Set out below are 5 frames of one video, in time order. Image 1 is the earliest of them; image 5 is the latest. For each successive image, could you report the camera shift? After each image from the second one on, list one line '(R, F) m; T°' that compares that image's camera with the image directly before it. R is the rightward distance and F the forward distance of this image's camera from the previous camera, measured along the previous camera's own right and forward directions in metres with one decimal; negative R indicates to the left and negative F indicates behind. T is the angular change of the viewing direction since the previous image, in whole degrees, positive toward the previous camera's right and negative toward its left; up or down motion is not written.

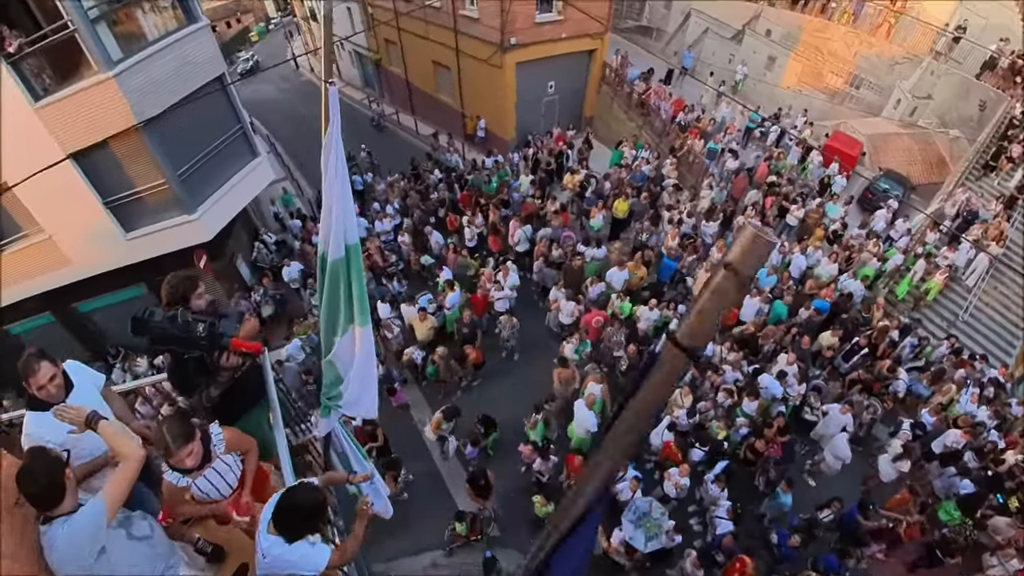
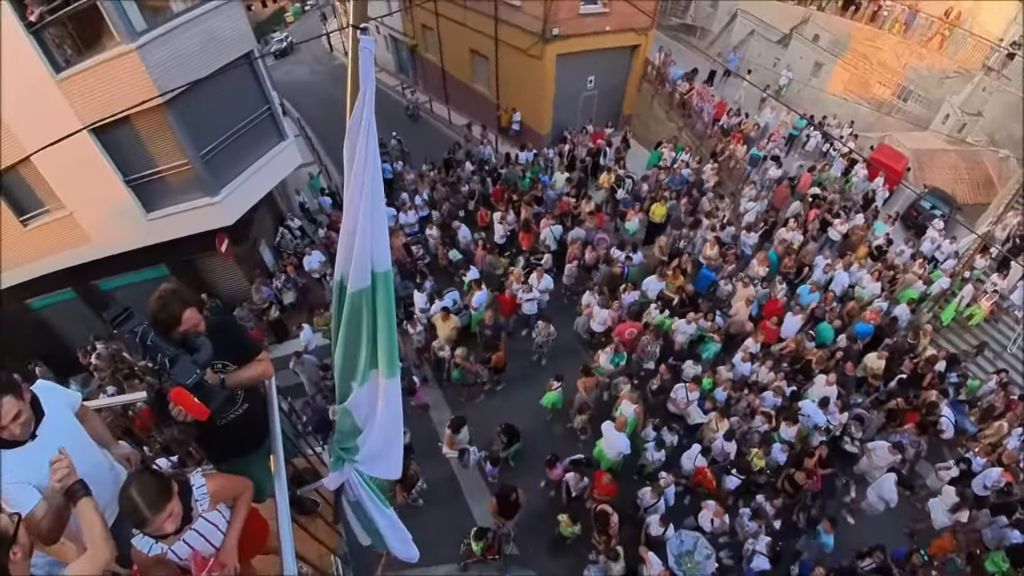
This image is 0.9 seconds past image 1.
(-0.1, +0.6) m; -1°
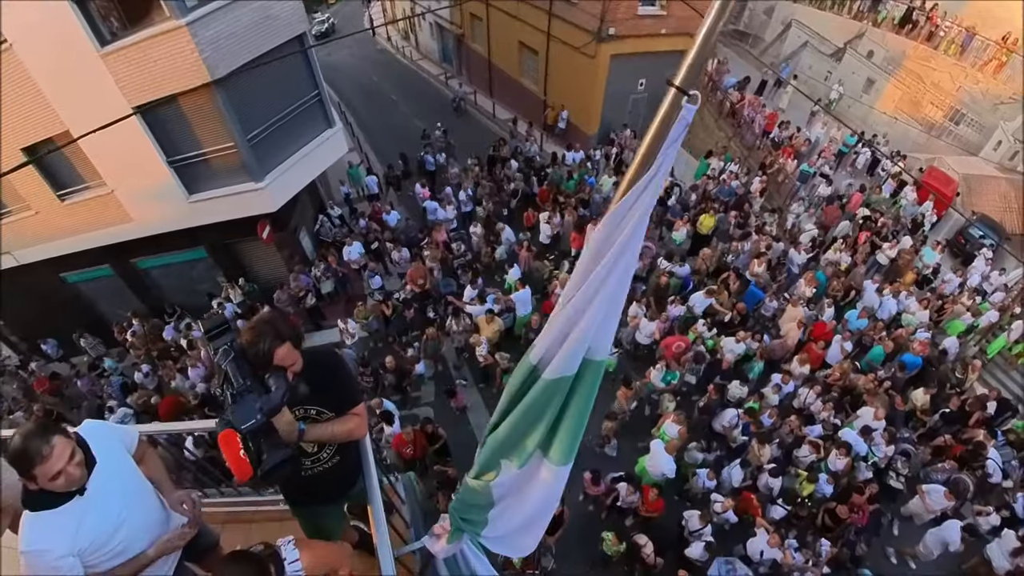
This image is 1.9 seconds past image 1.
(-0.3, +0.3) m; -1°
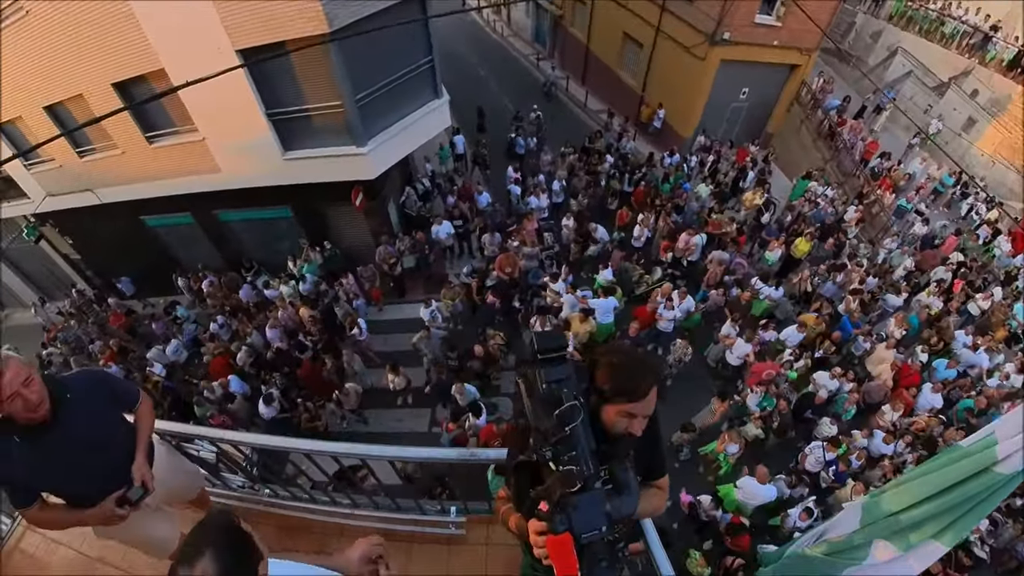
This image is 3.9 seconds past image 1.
(-0.7, +0.4) m; -2°
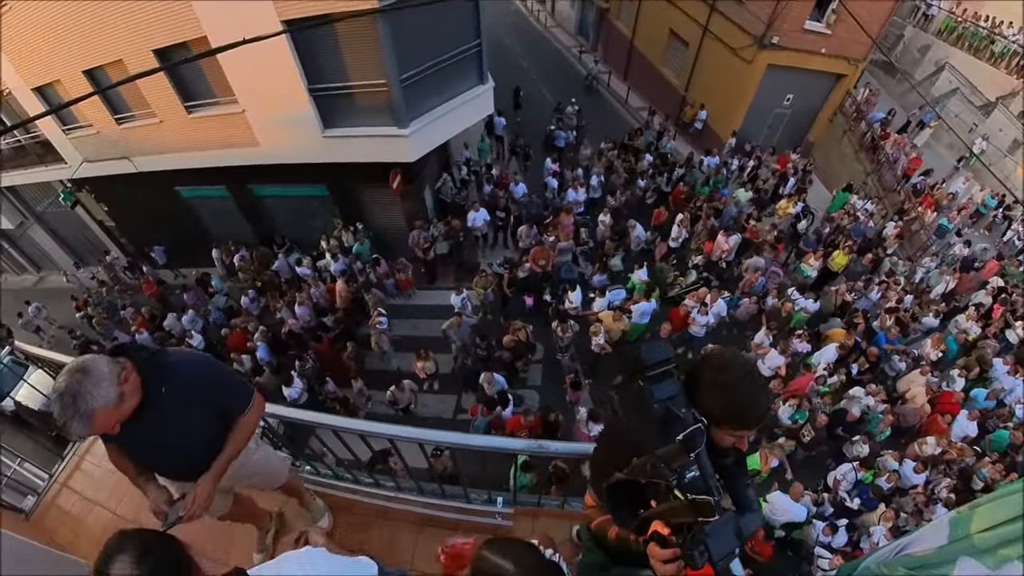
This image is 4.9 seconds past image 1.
(-0.1, +0.1) m; -1°
